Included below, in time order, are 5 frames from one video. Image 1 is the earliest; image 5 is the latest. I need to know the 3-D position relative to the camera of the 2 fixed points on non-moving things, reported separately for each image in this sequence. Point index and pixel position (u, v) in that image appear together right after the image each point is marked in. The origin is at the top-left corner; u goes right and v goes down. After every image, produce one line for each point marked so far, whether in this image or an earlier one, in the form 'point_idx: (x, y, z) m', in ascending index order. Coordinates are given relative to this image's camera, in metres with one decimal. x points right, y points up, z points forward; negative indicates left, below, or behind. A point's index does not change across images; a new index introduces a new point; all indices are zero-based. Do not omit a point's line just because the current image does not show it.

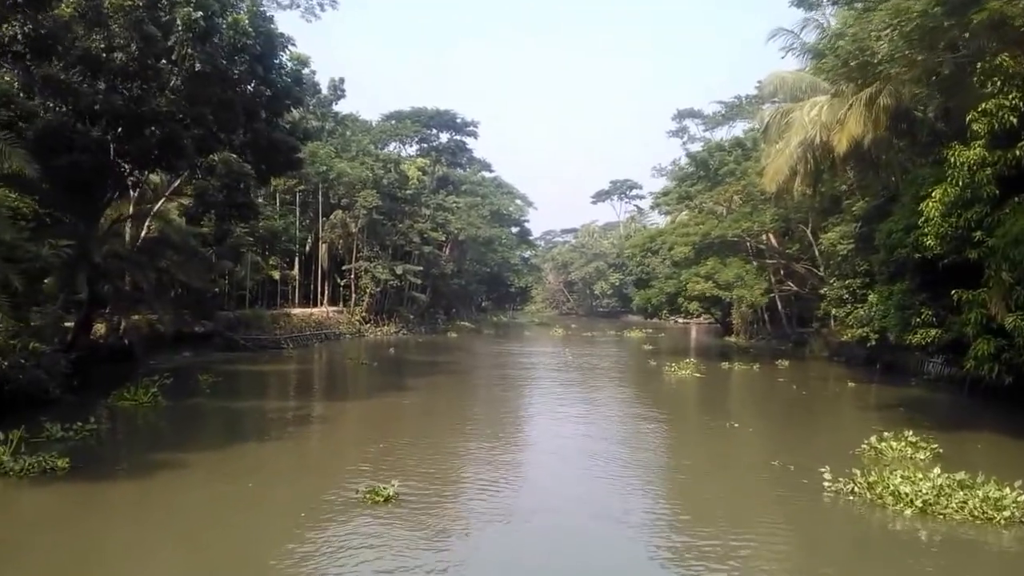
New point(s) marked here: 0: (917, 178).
0: (+8.2, +2.2, +16.4) m
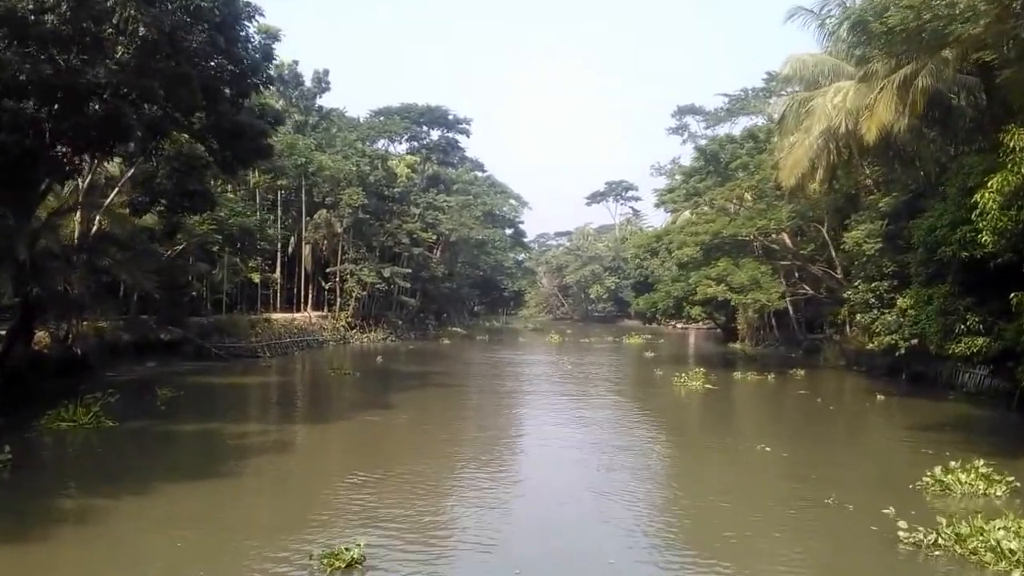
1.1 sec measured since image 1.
0: (+8.1, +2.2, +14.8) m
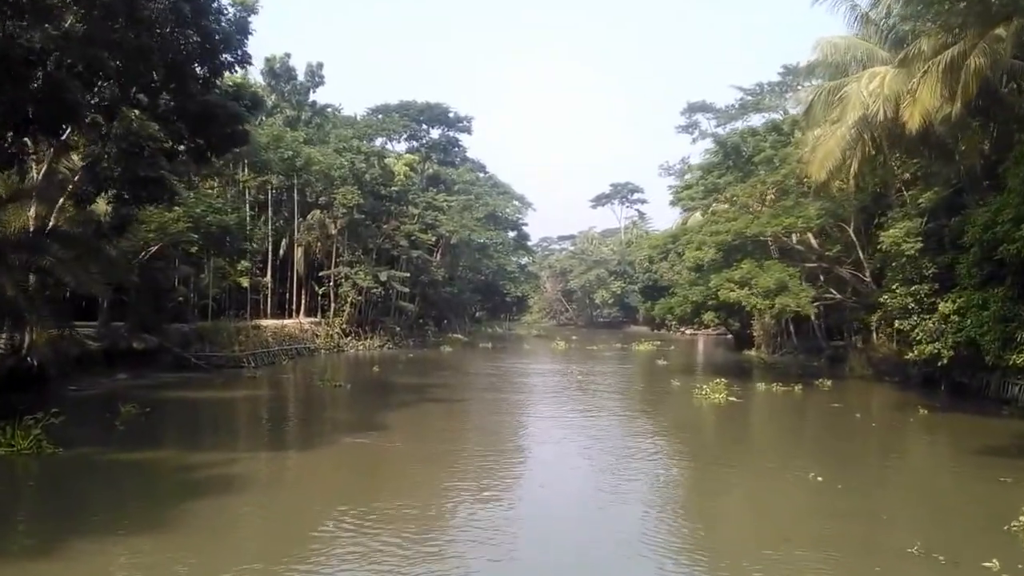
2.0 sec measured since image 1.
0: (+8.2, +2.1, +13.1) m
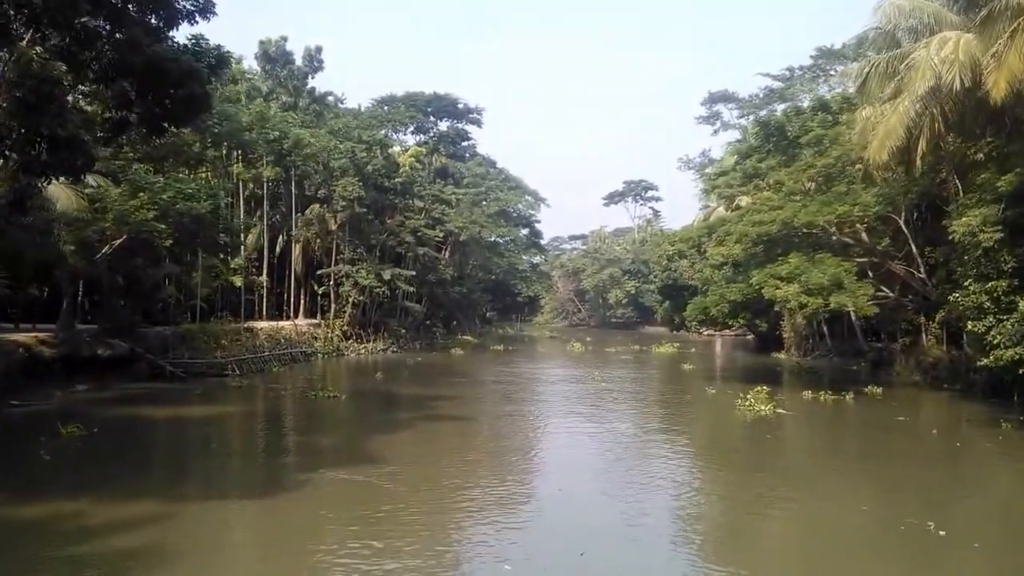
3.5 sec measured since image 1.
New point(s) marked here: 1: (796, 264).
0: (+8.5, +2.2, +10.9) m
1: (+5.9, +0.5, +16.8) m
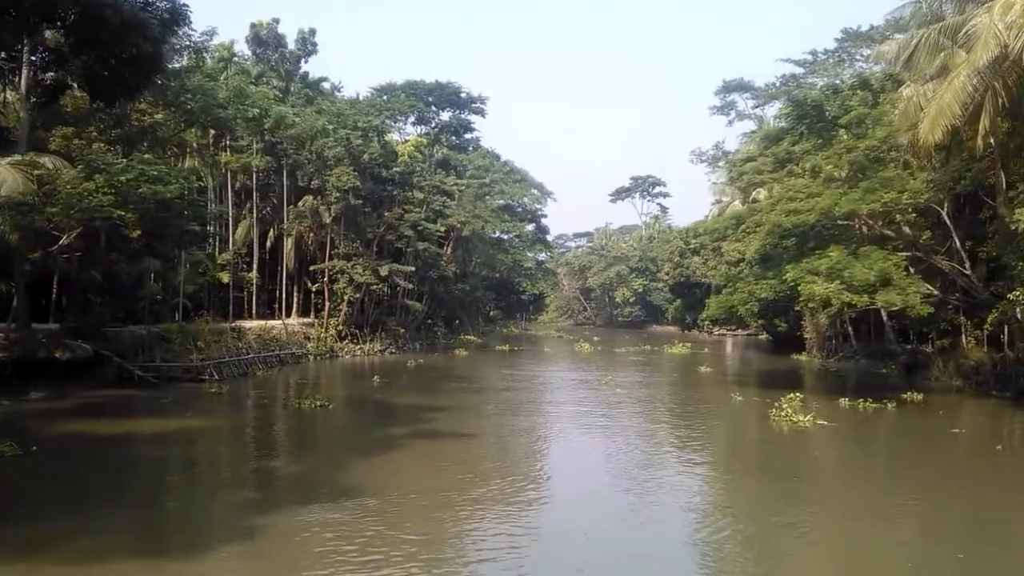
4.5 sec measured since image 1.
0: (+8.6, +2.2, +9.2) m
1: (+6.0, +0.6, +15.1) m
